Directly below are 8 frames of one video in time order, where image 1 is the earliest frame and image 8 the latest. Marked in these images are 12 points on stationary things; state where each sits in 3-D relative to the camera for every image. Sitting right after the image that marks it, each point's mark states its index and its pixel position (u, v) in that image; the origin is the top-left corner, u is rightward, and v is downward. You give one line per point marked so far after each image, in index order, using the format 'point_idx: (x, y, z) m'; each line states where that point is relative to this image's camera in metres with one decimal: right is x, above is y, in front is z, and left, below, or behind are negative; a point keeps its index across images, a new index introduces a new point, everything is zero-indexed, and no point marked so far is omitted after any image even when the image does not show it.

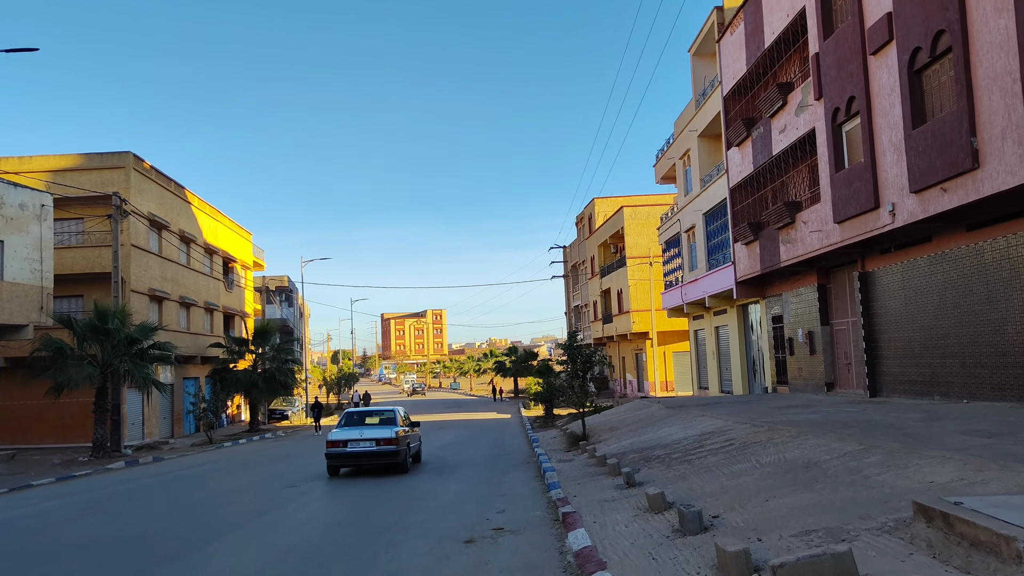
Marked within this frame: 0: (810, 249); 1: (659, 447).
0: (+7.8, +1.0, +18.2) m
1: (+2.6, -2.8, +12.3) m
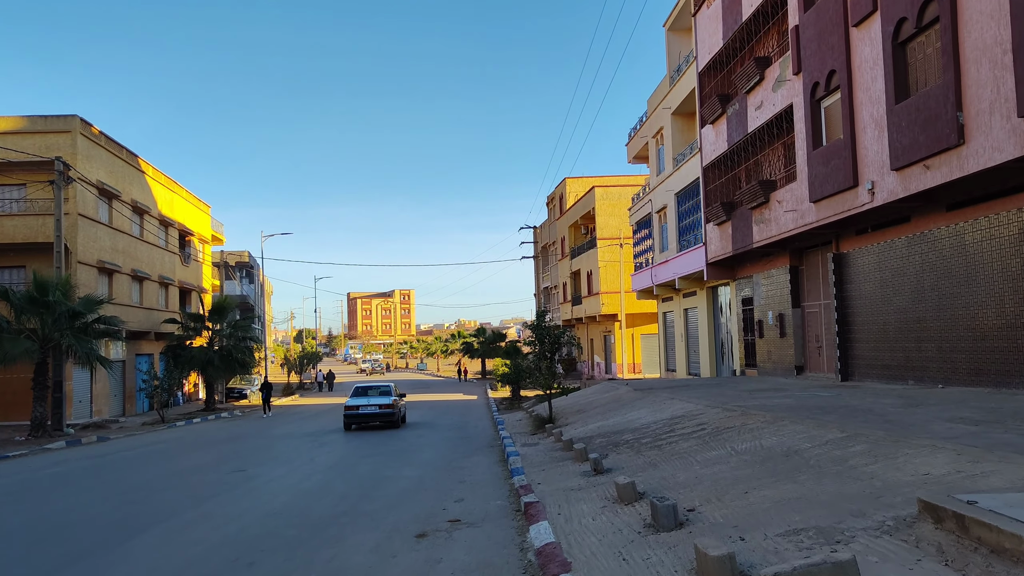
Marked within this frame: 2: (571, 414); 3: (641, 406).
0: (+7.0, +1.5, +17.8) m
1: (+2.0, -2.4, +11.8) m
2: (+1.5, -3.1, +17.1) m
3: (+2.7, -2.5, +14.6) m
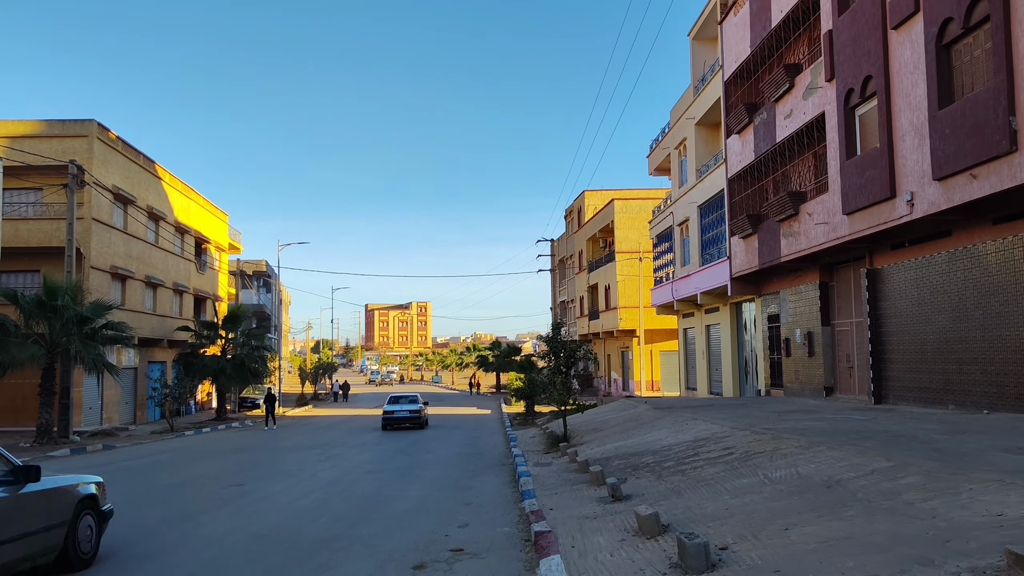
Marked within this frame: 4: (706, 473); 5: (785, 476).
0: (+7.4, +1.1, +17.0) m
1: (+2.2, -2.6, +11.0) m
2: (+1.8, -3.4, +16.3) m
3: (+3.0, -2.7, +13.8) m
4: (+2.4, -2.3, +8.4) m
5: (+2.9, -2.0, +7.4) m
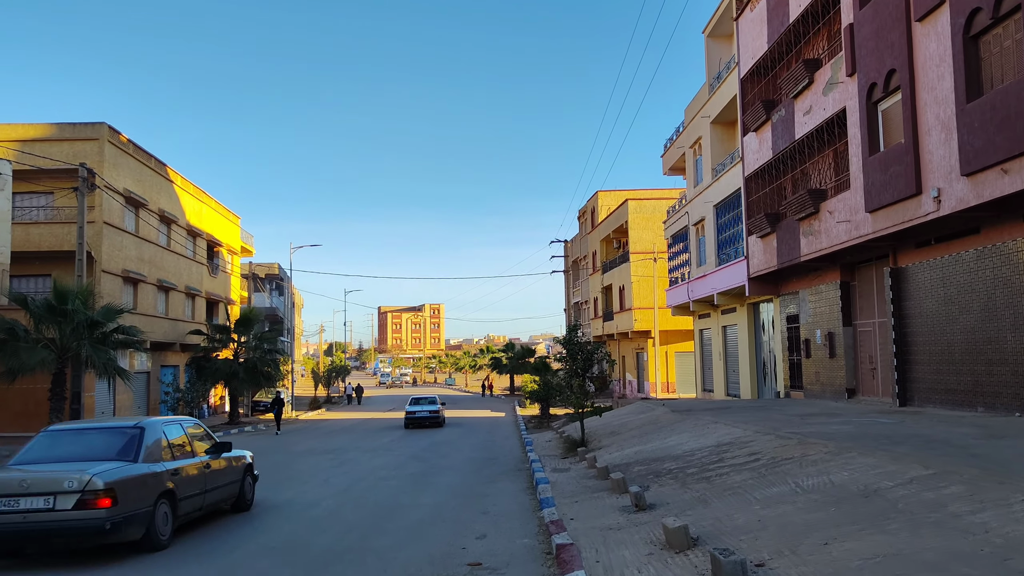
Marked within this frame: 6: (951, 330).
0: (+7.7, +1.1, +16.6) m
1: (+2.4, -2.6, +10.7) m
2: (+2.2, -3.4, +16.0) m
3: (+3.3, -2.8, +13.5) m
4: (+2.6, -2.3, +8.1) m
5: (+3.1, -2.0, +7.1) m
6: (+8.8, -0.8, +13.8) m
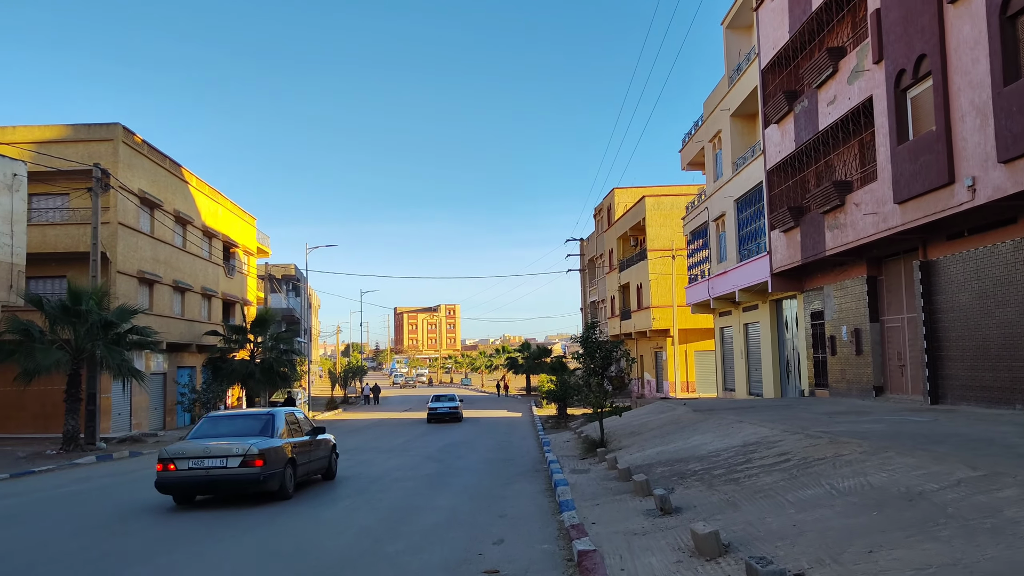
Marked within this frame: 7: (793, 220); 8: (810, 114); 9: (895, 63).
0: (+8.1, +1.2, +16.1) m
1: (+2.7, -2.5, +10.3) m
2: (+2.5, -3.3, +15.6) m
3: (+3.6, -2.7, +13.1) m
4: (+2.8, -2.2, +7.7) m
5: (+3.3, -1.9, +6.7) m
6: (+9.1, -0.7, +13.3) m
7: (+7.9, +1.9, +19.5) m
8: (+8.0, +4.7, +18.6) m
9: (+8.0, +4.7, +14.4) m
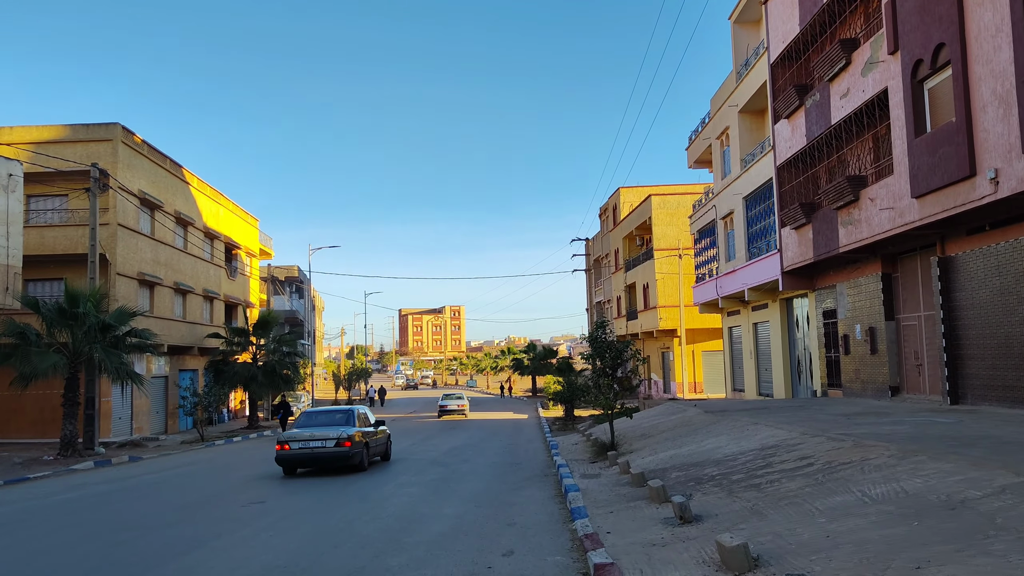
0: (+8.2, +1.3, +15.7) m
1: (+2.8, -2.5, +9.9) m
2: (+2.7, -3.3, +15.2) m
3: (+3.8, -2.6, +12.7) m
4: (+2.9, -2.1, +7.3) m
5: (+3.4, -1.9, +6.3) m
6: (+9.2, -0.6, +12.8) m
7: (+8.1, +2.0, +19.1) m
8: (+8.1, +4.7, +18.2) m
9: (+8.1, +4.7, +14.0) m
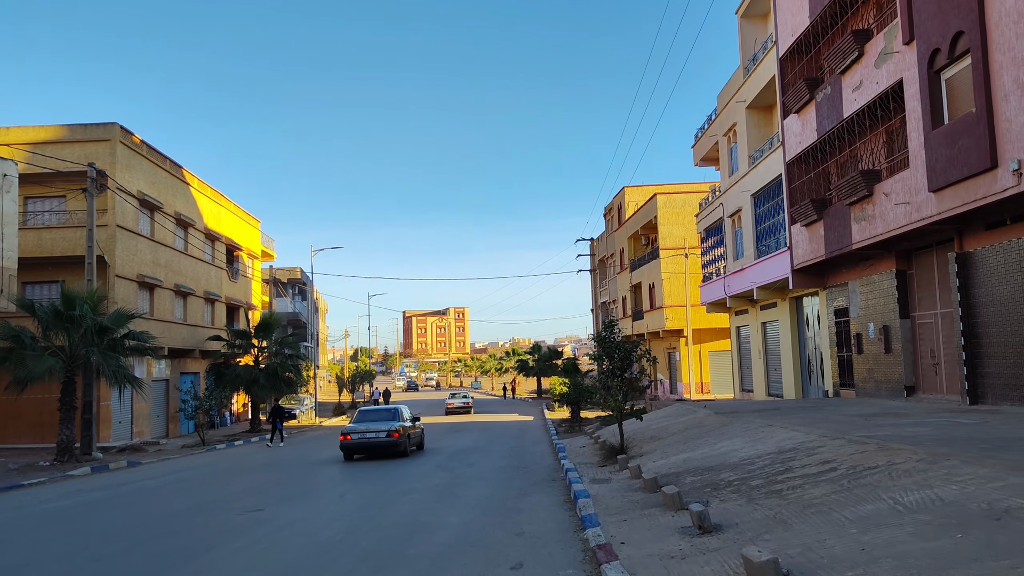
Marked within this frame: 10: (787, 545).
0: (+8.3, +1.3, +15.2) m
1: (+2.9, -2.5, +9.5) m
2: (+2.8, -3.3, +14.8) m
3: (+3.9, -2.6, +12.3) m
4: (+3.0, -2.1, +6.9) m
5: (+3.5, -1.8, +5.9) m
6: (+9.3, -0.5, +12.4) m
7: (+8.2, +2.0, +18.7) m
8: (+8.2, +4.8, +17.8) m
9: (+8.1, +4.8, +13.6) m
10: (+2.2, -2.0, +5.5) m
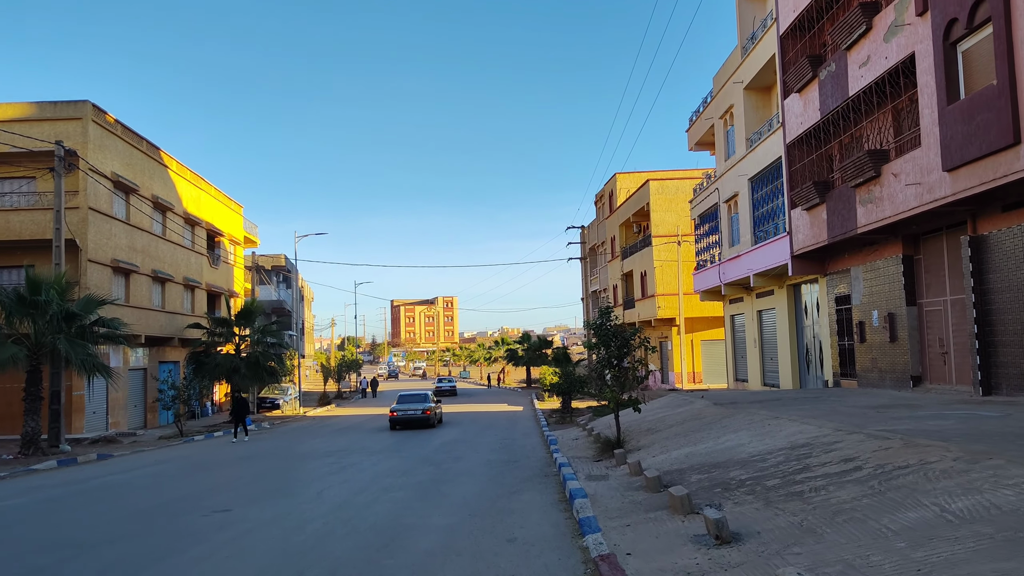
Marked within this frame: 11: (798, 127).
0: (+8.1, +1.6, +14.5) m
1: (+2.8, -2.2, +8.8) m
2: (+2.6, -3.0, +14.1) m
3: (+3.7, -2.3, +11.5) m
4: (+2.9, -1.9, +6.1) m
5: (+3.4, -1.6, +5.1) m
6: (+9.1, -0.3, +11.7) m
7: (+7.9, +2.4, +17.9) m
8: (+8.0, +5.1, +17.0) m
9: (+8.0, +5.1, +12.8) m
10: (+2.2, -1.9, +4.8) m
11: (+8.0, +4.5, +19.4) m
